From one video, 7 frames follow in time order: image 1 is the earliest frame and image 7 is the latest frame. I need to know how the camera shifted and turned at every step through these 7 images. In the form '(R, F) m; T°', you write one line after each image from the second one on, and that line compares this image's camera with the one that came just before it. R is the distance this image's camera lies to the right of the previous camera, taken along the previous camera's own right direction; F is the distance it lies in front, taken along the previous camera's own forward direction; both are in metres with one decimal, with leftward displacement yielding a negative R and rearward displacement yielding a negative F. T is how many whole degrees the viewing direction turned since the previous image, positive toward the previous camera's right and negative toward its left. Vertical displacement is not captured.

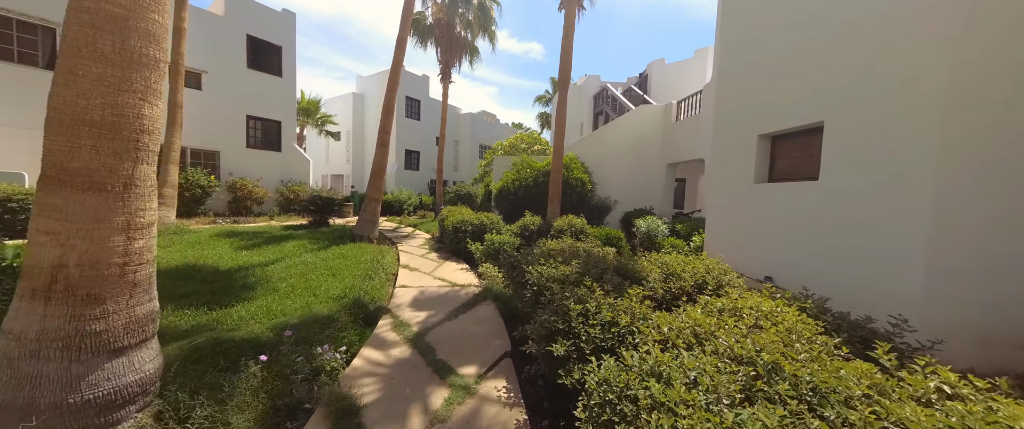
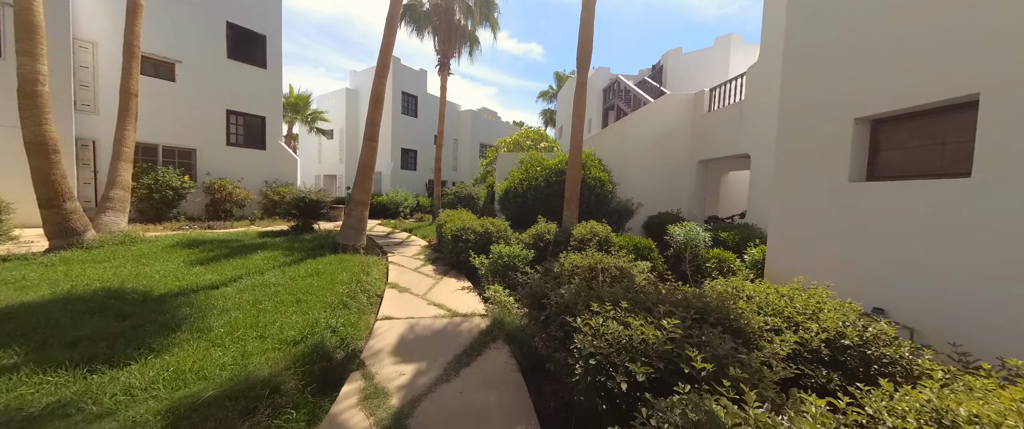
(-0.2, +1.1) m; 0°
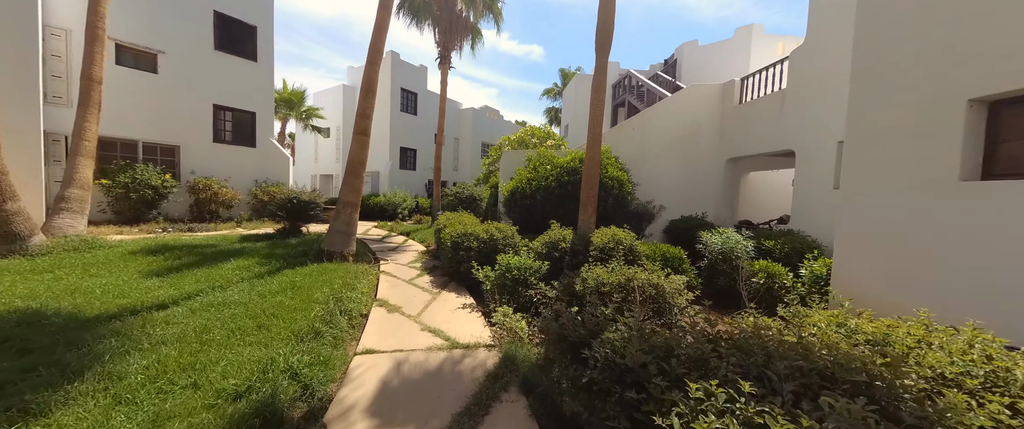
(-0.1, +0.7) m; 0°
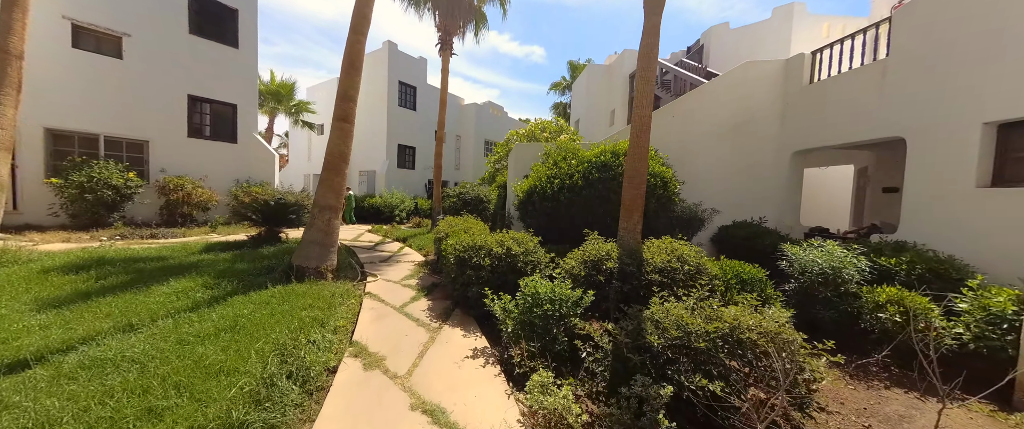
(-0.3, +1.2) m; 0°
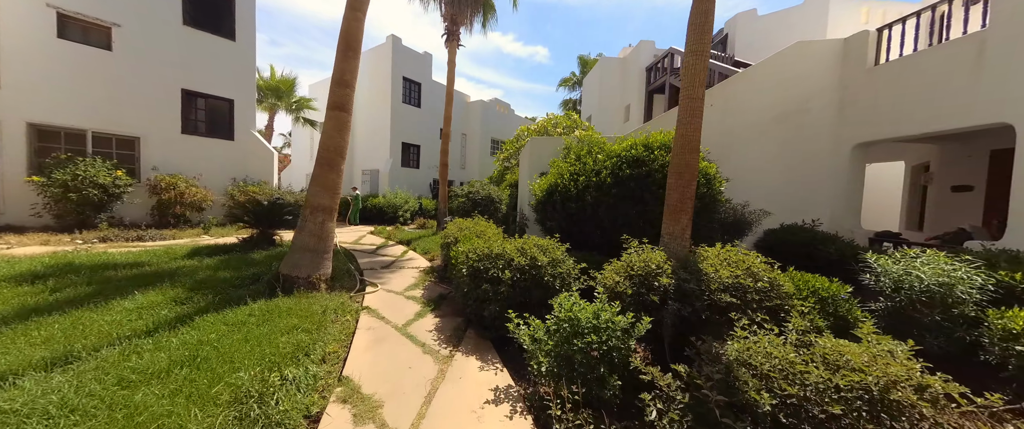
(-0.2, +0.6) m; -1°
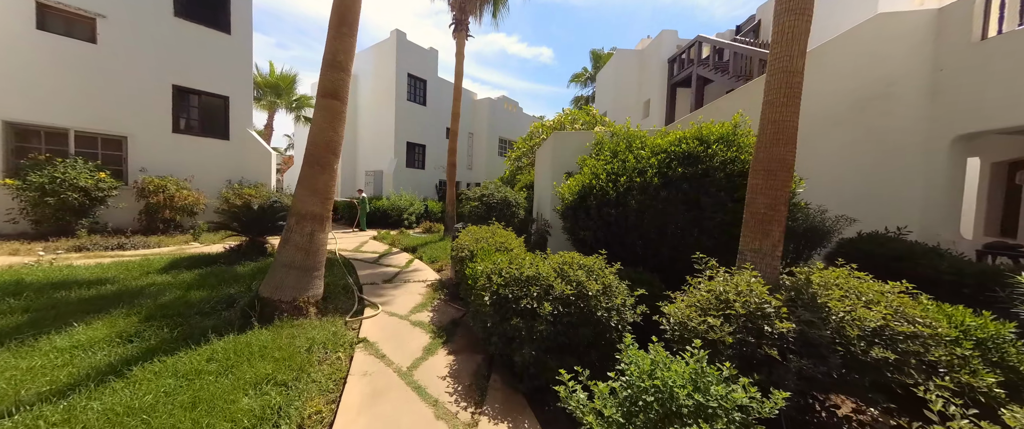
(-0.3, +0.8) m; -1°
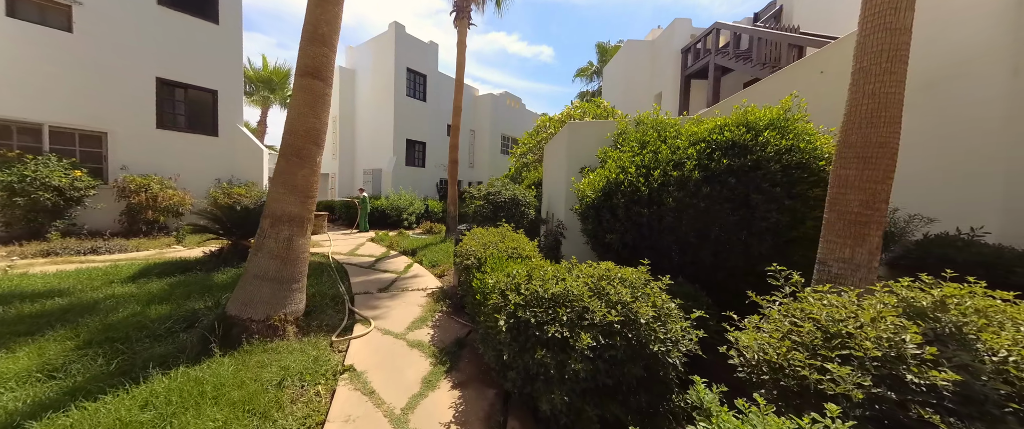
(-0.1, +0.6) m; 0°
